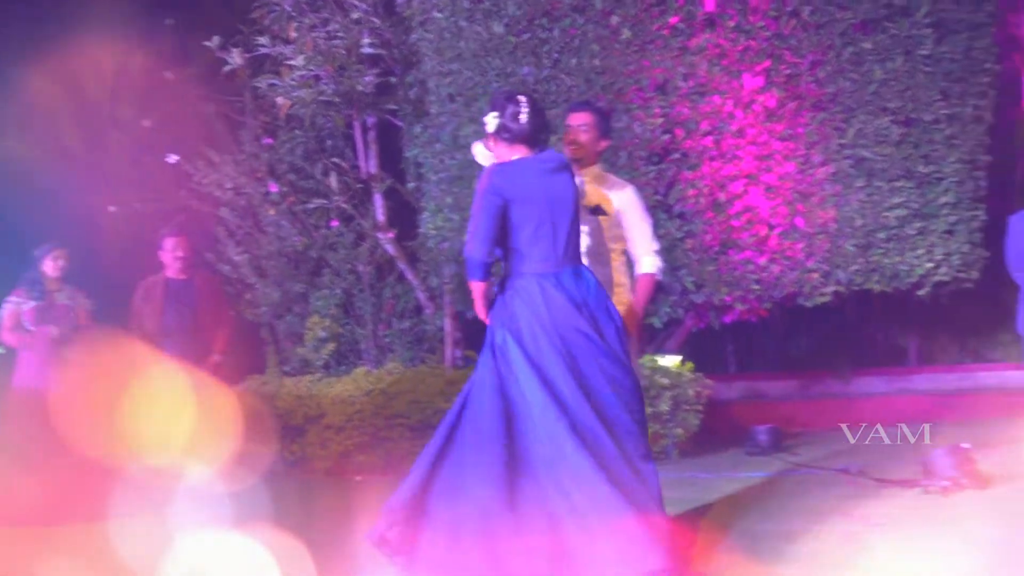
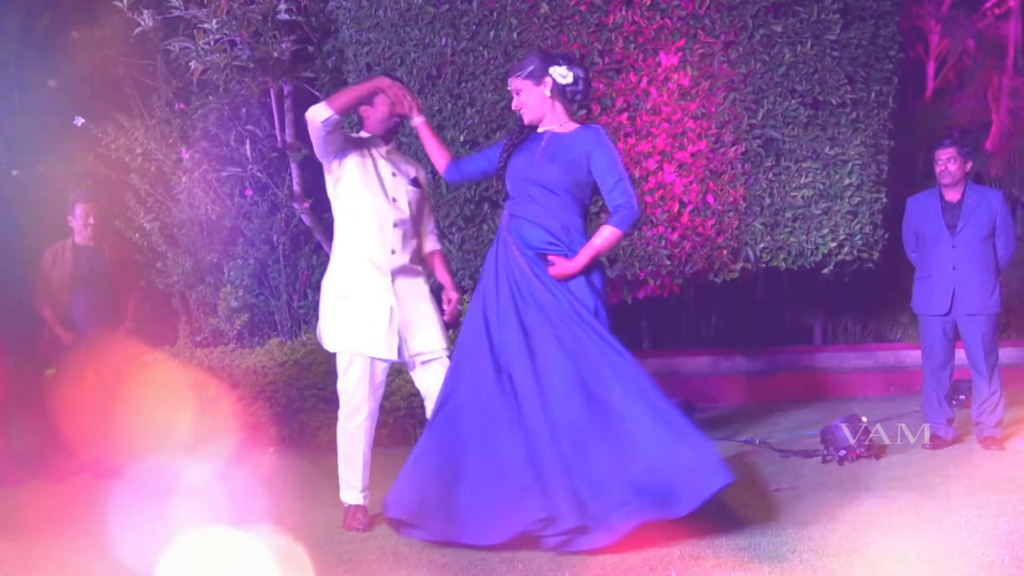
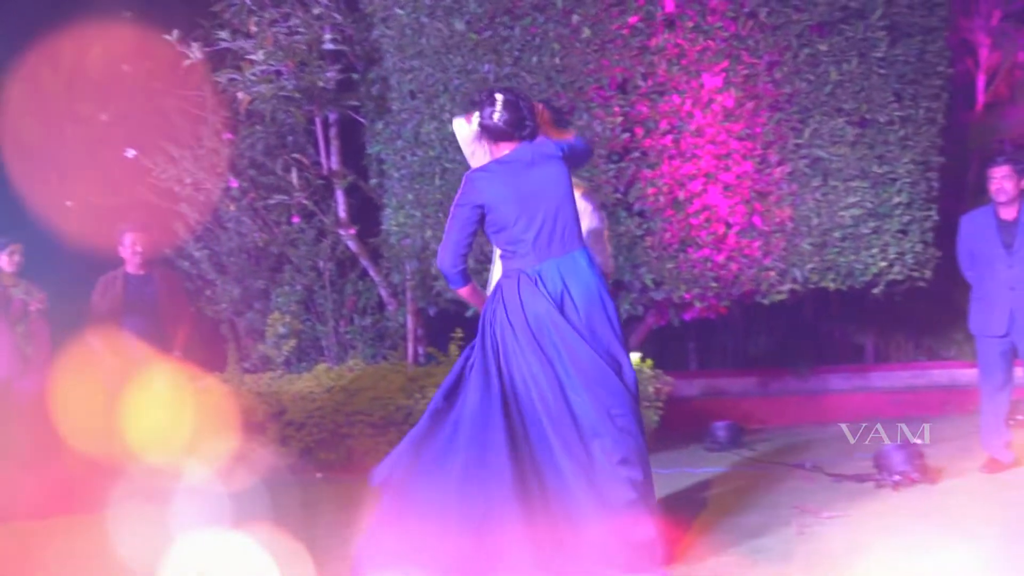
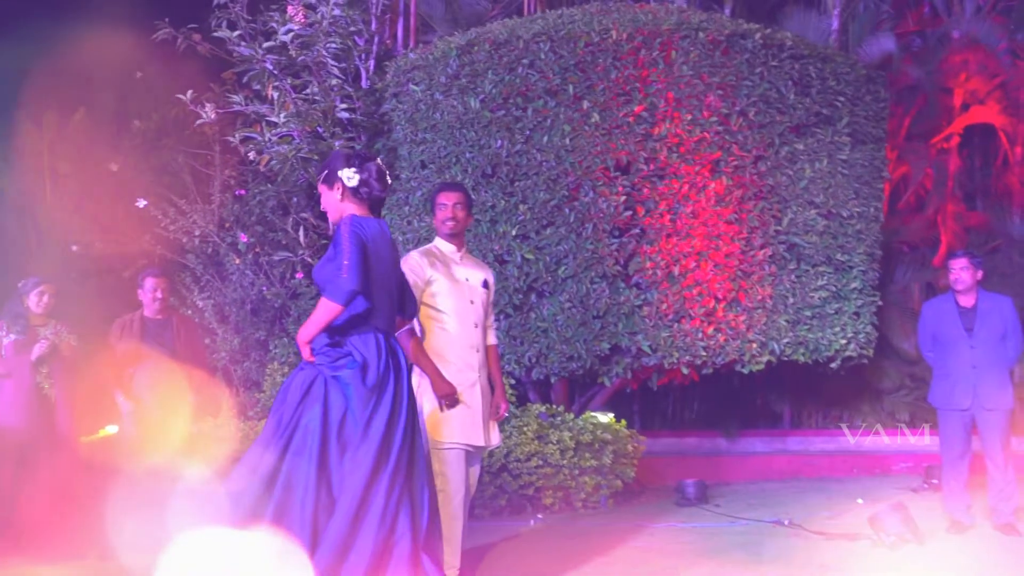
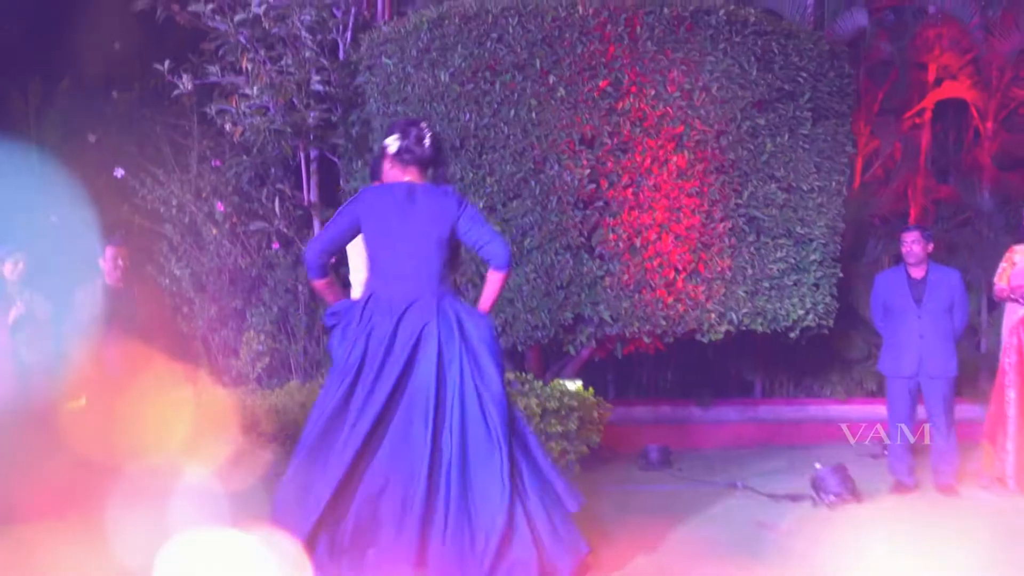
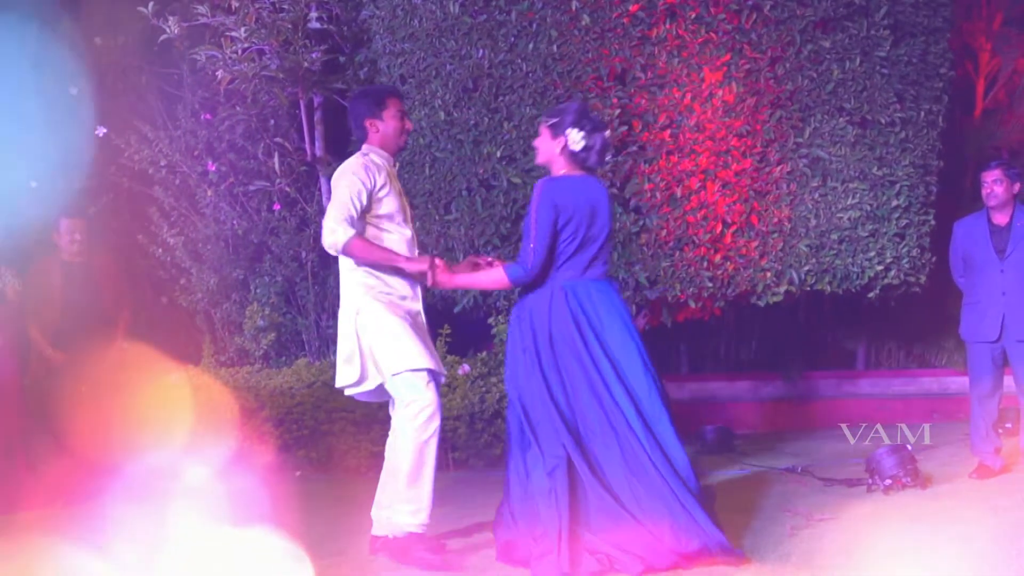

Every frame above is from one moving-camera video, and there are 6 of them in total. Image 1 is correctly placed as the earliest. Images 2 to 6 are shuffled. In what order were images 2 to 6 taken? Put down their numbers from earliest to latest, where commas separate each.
3, 2, 6, 5, 4
